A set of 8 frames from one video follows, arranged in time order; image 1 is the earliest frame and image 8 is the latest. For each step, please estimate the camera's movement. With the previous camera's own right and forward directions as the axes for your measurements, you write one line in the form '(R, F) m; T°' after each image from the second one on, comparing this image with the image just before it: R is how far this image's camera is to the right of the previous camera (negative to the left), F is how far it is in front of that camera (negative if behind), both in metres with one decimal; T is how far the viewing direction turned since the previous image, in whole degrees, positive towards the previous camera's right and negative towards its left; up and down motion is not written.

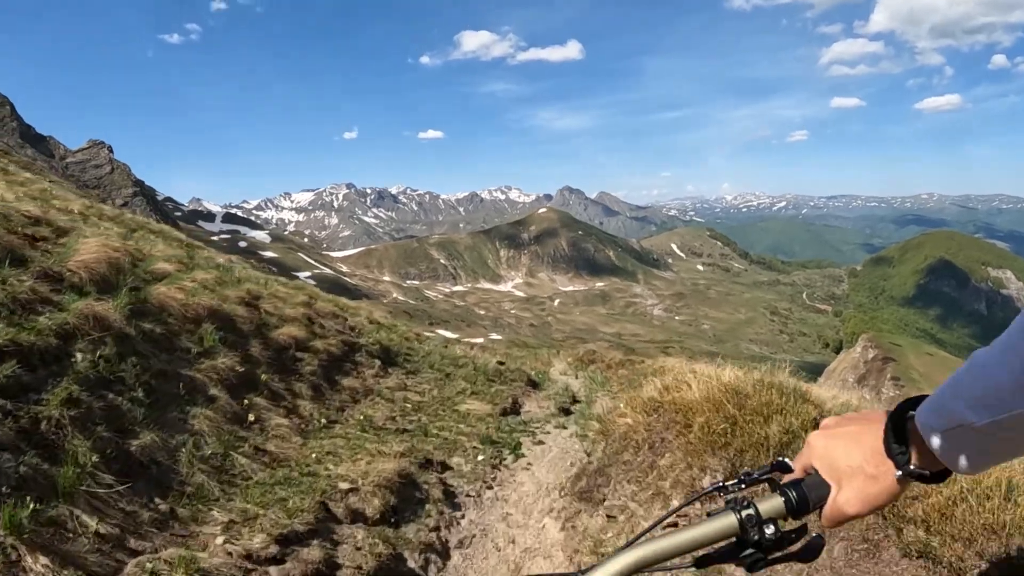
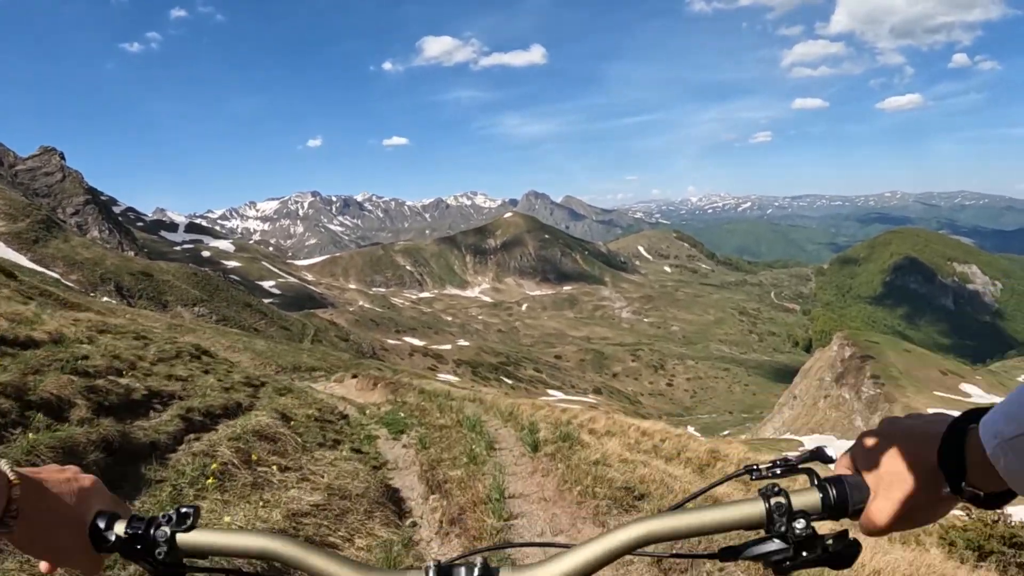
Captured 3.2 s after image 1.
(-2.5, +3.8) m; +3°
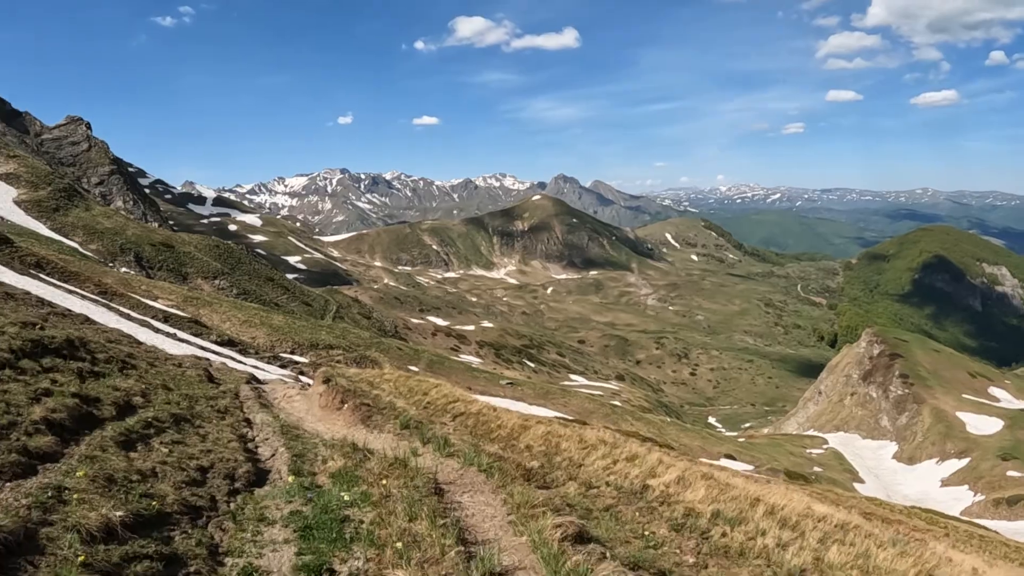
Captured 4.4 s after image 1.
(+4.1, -1.8) m; -2°
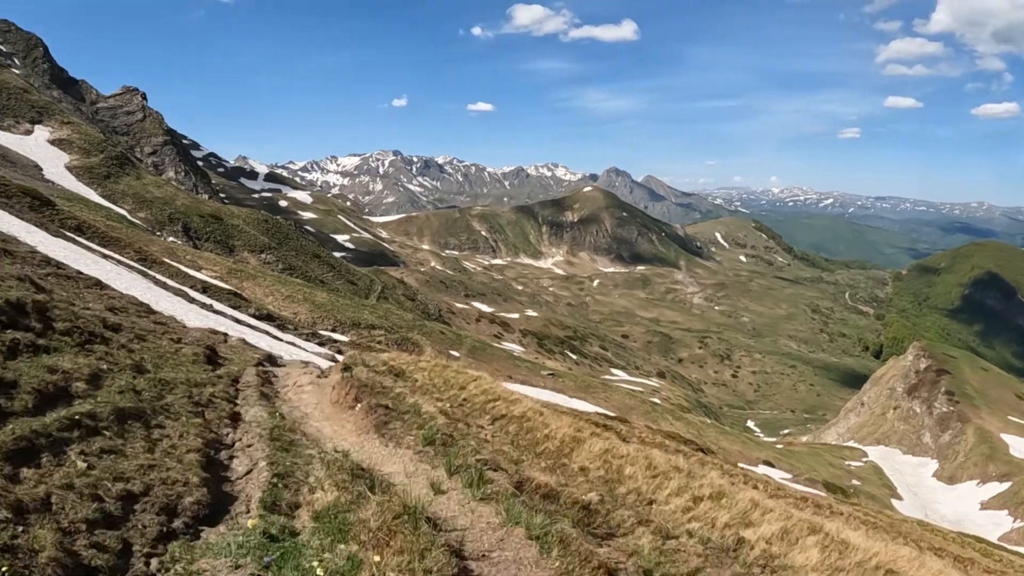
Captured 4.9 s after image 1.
(-0.8, +6.5) m; -5°
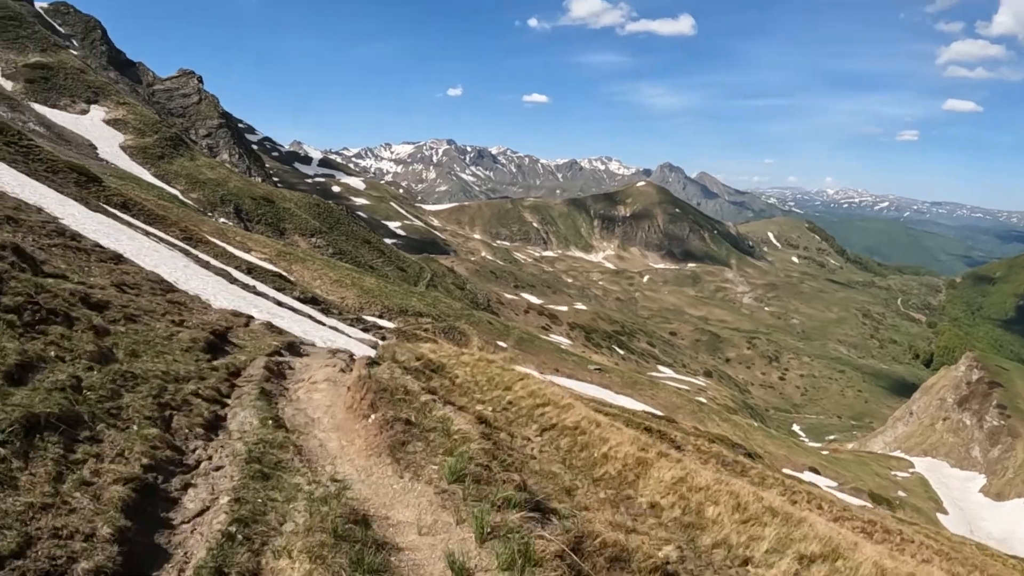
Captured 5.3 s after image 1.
(-0.4, +5.4) m; -5°
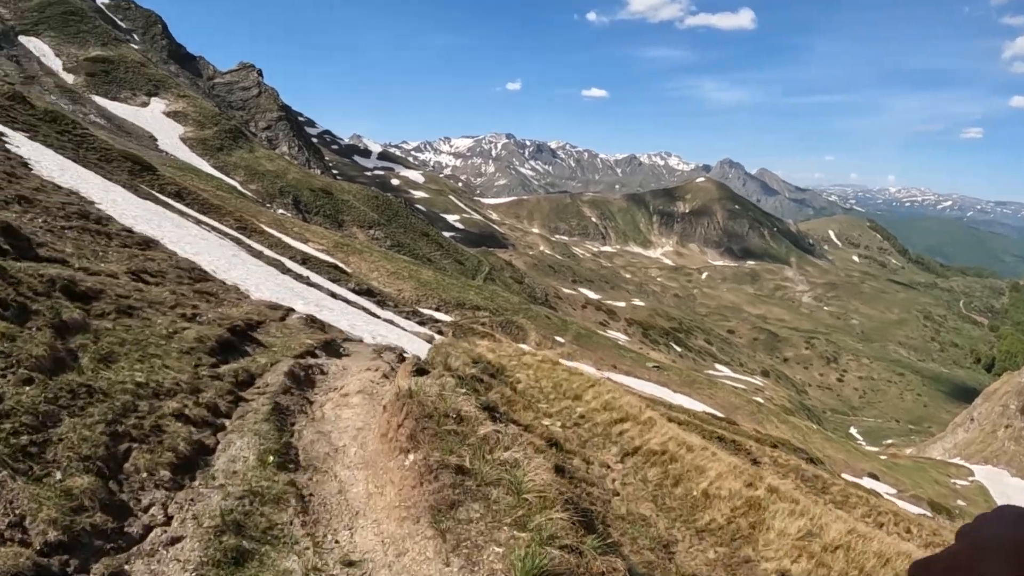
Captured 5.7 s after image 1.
(-0.9, +5.5) m; -6°
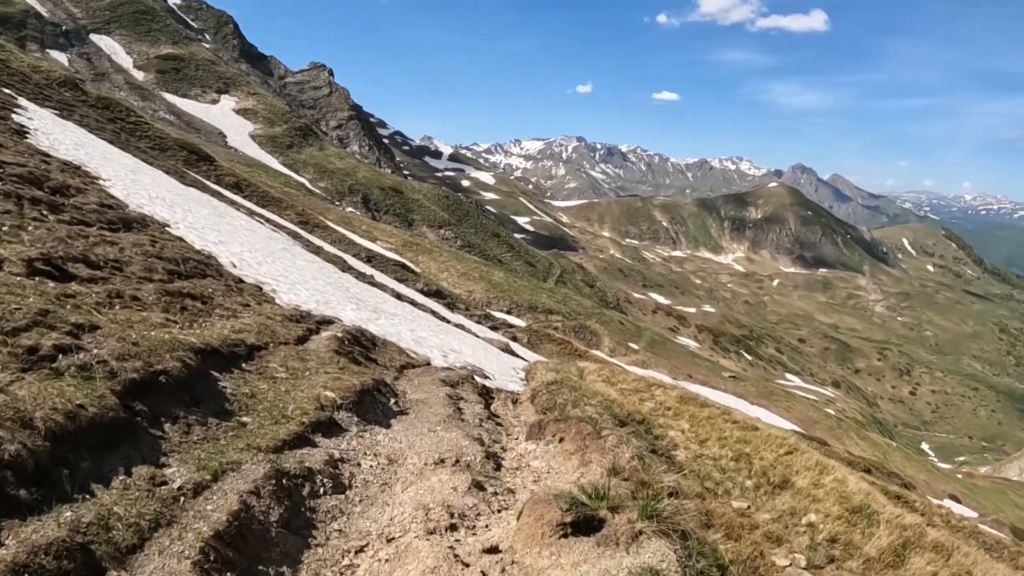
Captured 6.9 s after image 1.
(-3.3, +12.5) m; -7°
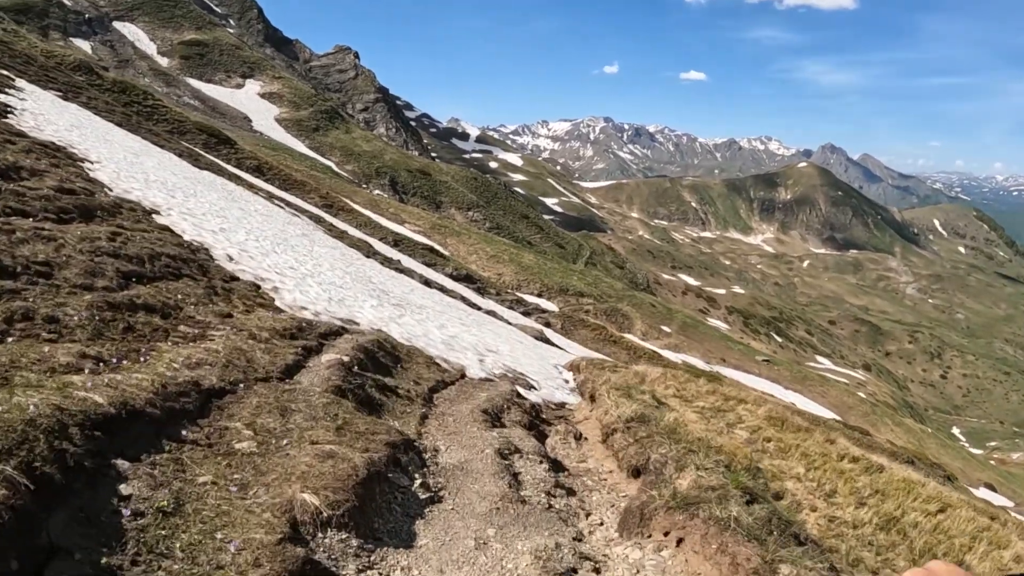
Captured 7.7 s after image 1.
(-1.0, +5.3) m; -3°
